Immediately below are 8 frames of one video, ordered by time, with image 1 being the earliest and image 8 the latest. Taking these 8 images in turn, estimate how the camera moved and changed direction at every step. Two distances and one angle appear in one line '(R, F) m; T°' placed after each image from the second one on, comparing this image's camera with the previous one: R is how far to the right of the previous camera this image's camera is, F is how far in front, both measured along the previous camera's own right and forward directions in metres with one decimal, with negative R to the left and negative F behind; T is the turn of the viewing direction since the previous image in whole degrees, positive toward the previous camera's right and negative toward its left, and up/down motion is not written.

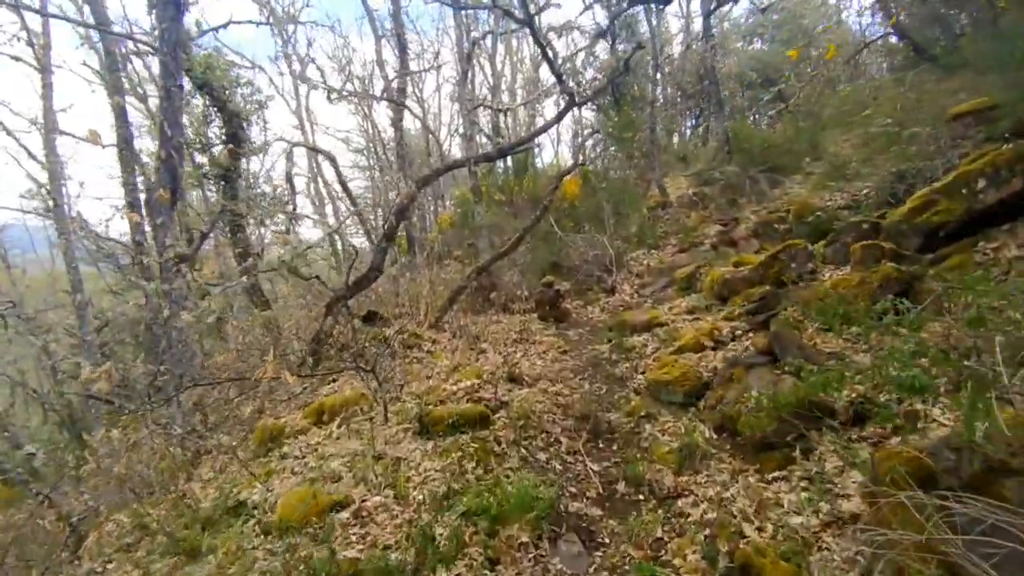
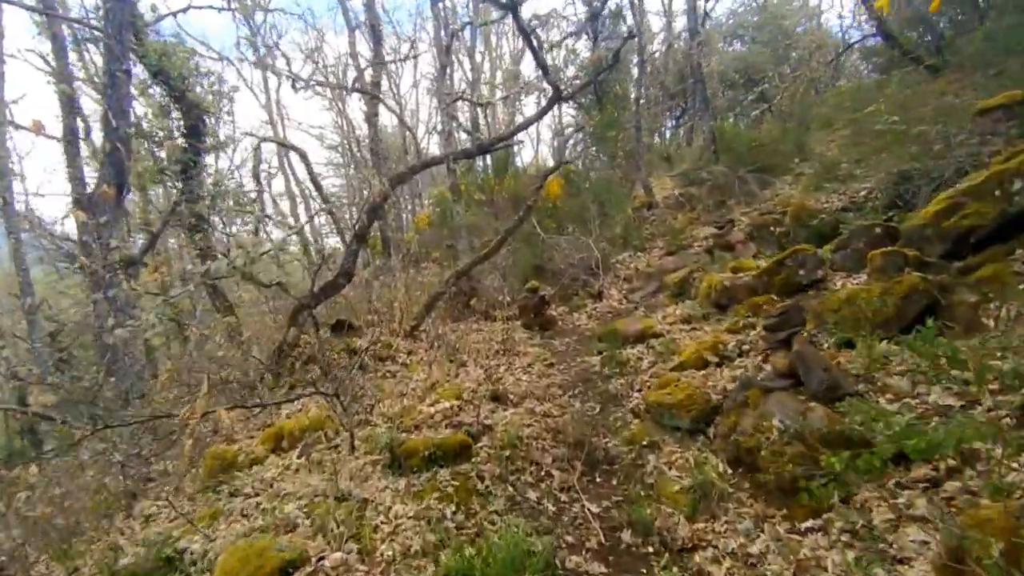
(-0.1, +0.7) m; +2°
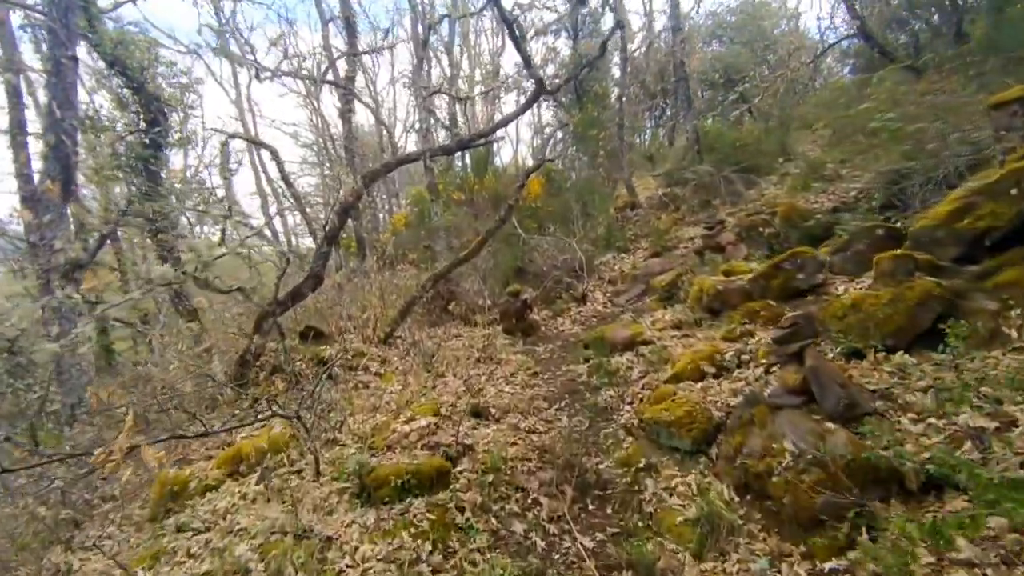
(0.0, +0.5) m; +2°
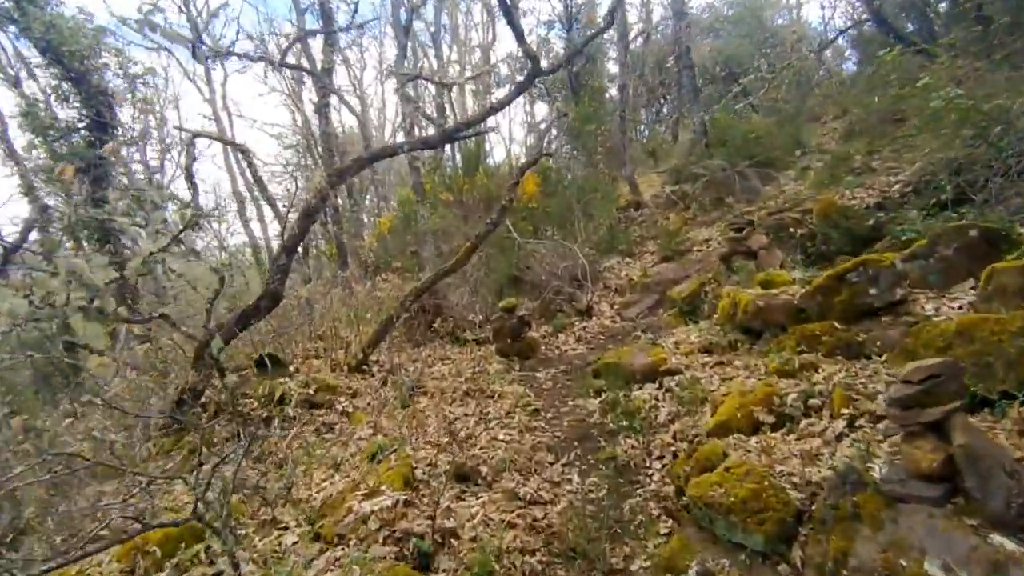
(0.0, +1.3) m; 0°
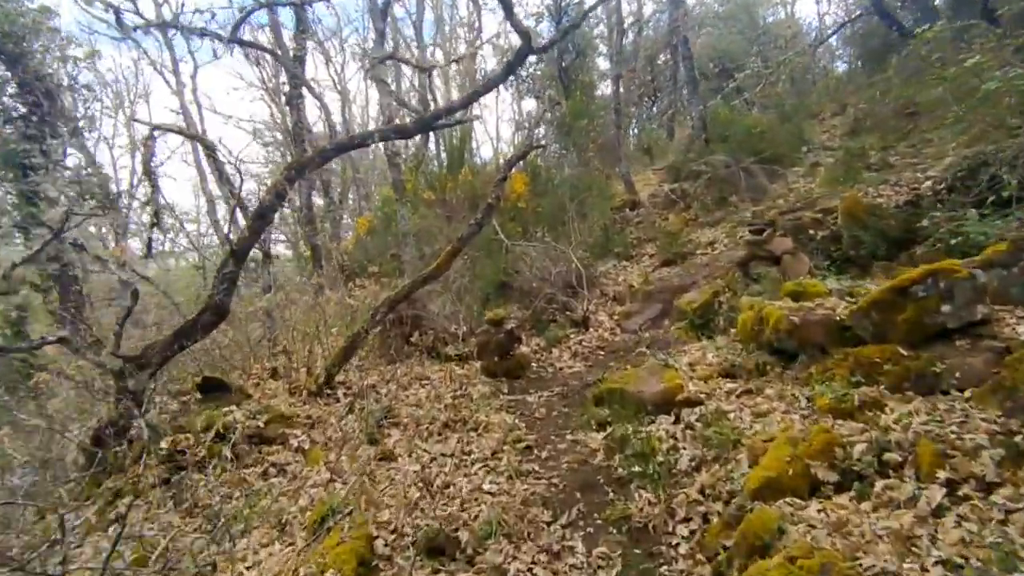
(0.0, +0.9) m; +1°
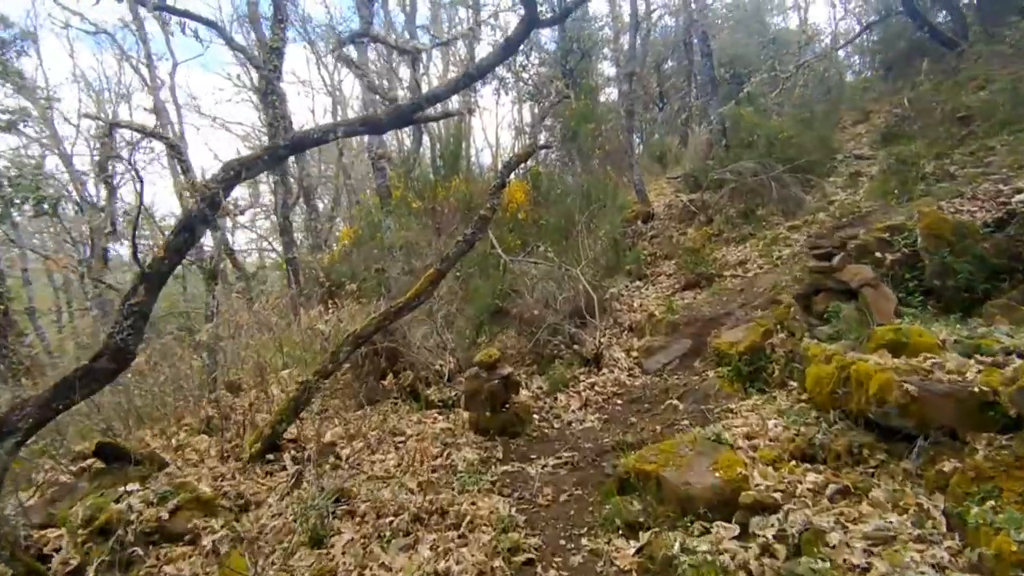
(0.0, +1.4) m; 0°
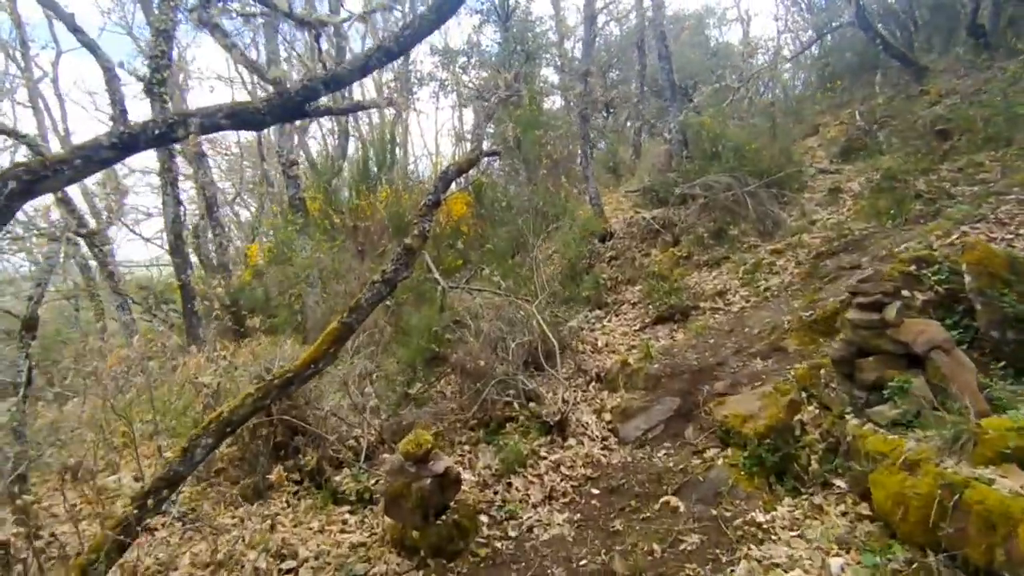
(0.0, +1.5) m; +6°
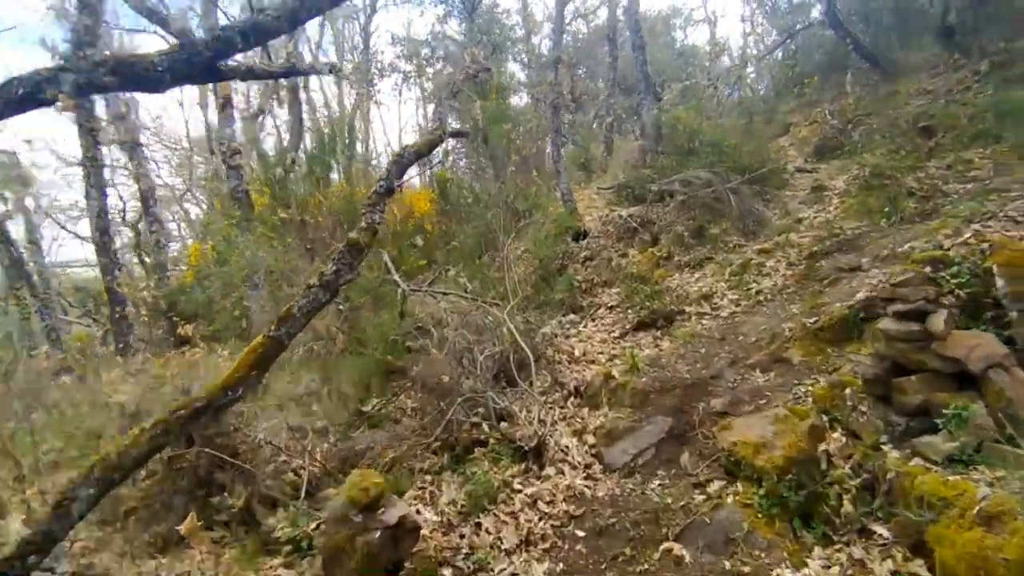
(0.0, +0.7) m; +3°
